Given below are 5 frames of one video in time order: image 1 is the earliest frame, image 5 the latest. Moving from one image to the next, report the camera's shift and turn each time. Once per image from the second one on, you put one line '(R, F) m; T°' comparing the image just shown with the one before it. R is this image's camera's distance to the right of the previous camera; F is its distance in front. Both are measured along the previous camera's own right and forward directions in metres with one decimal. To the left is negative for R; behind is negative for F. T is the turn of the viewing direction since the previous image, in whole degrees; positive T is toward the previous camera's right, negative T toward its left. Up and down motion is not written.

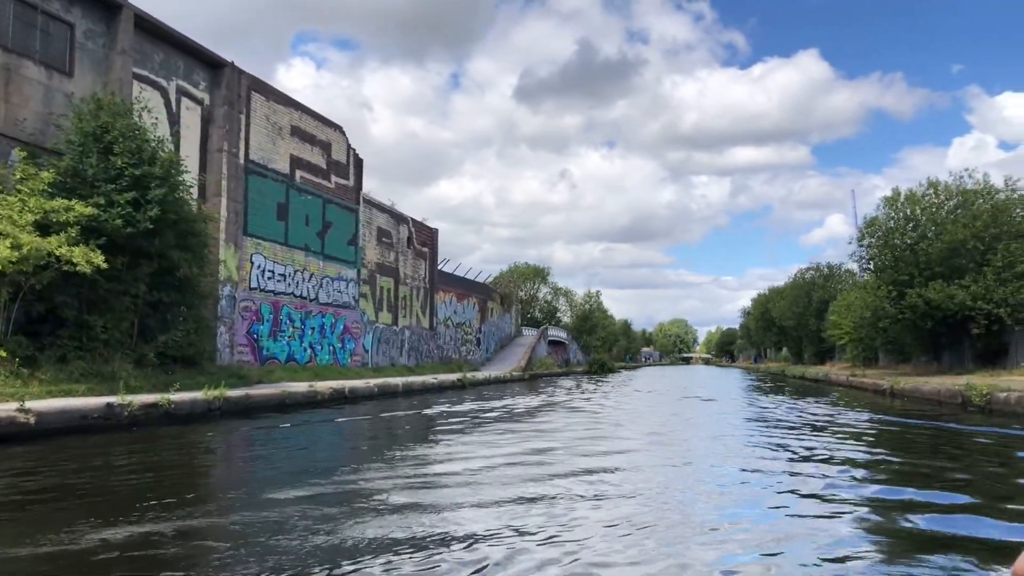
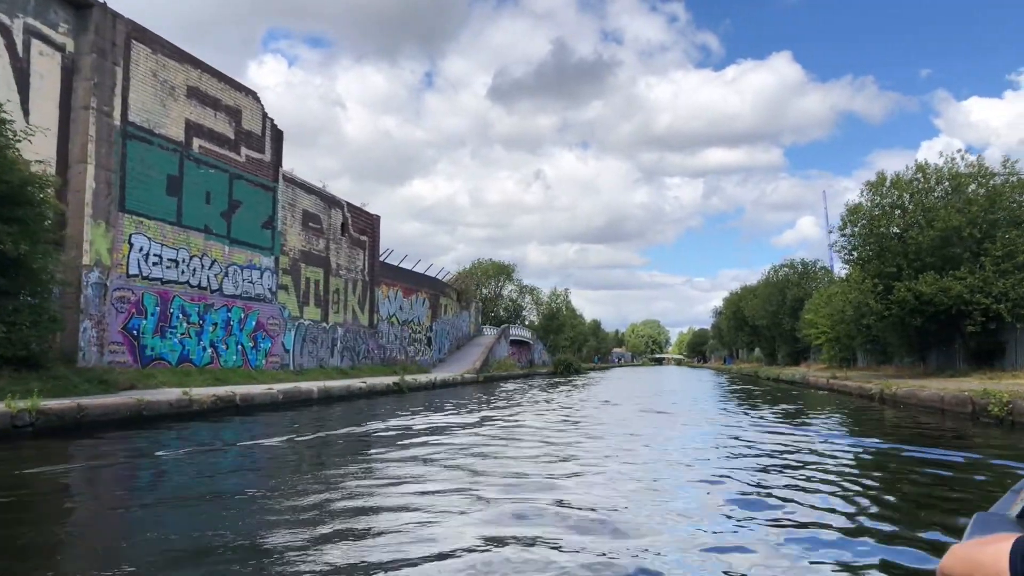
(+1.0, +3.3) m; +2°
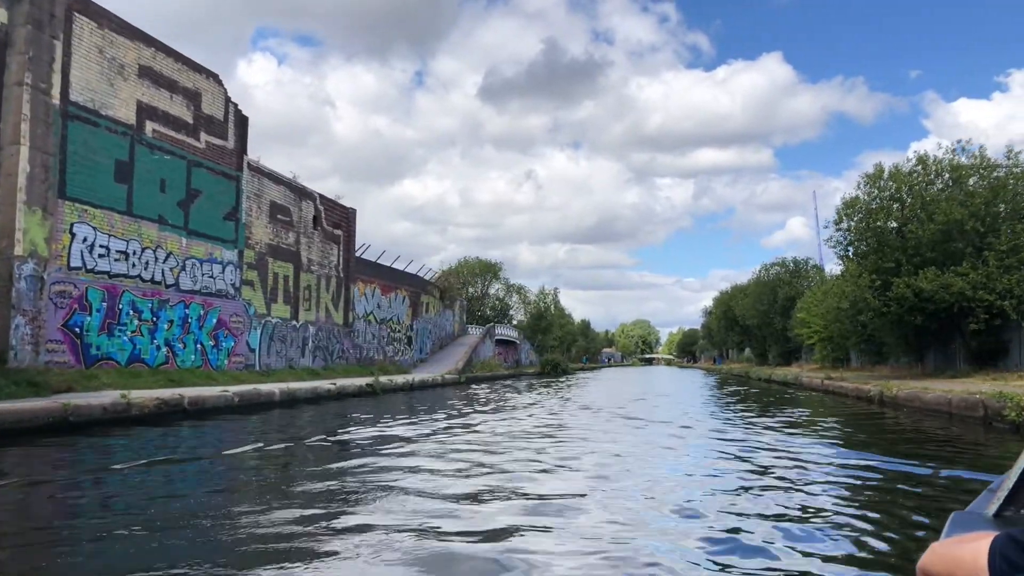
(+0.4, +1.3) m; +1°
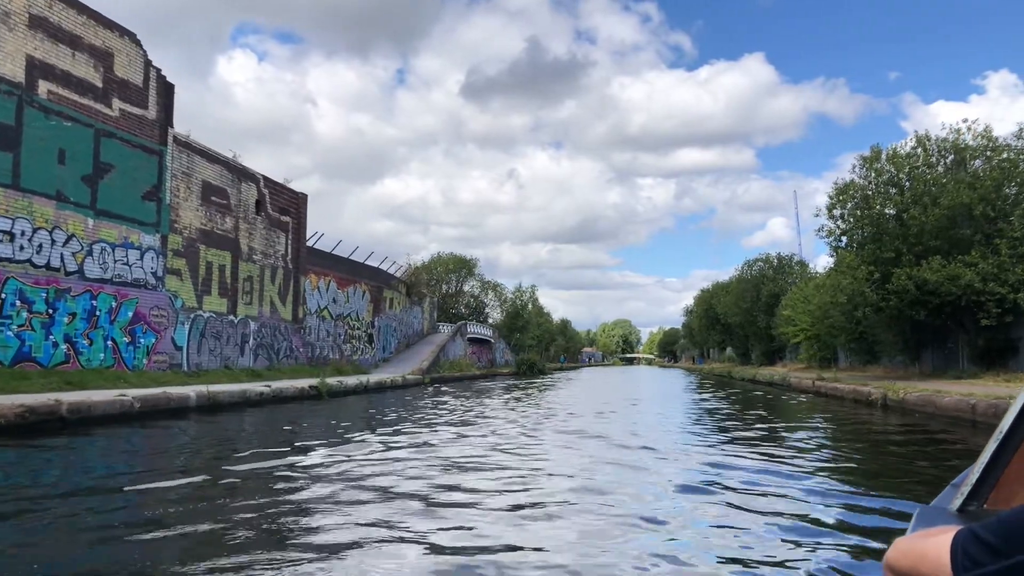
(+0.6, +2.5) m; +1°
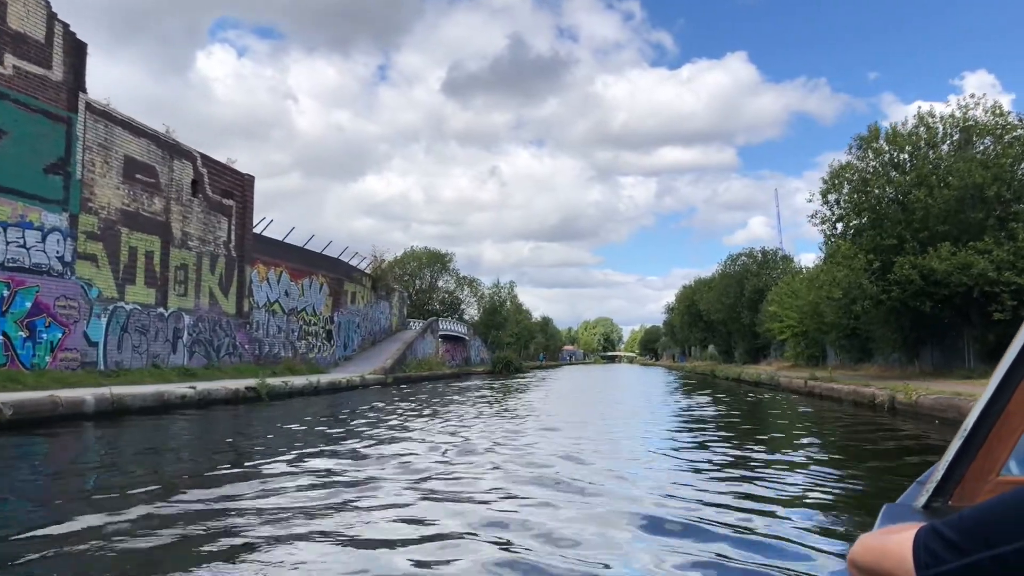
(+0.5, +2.3) m; +1°
